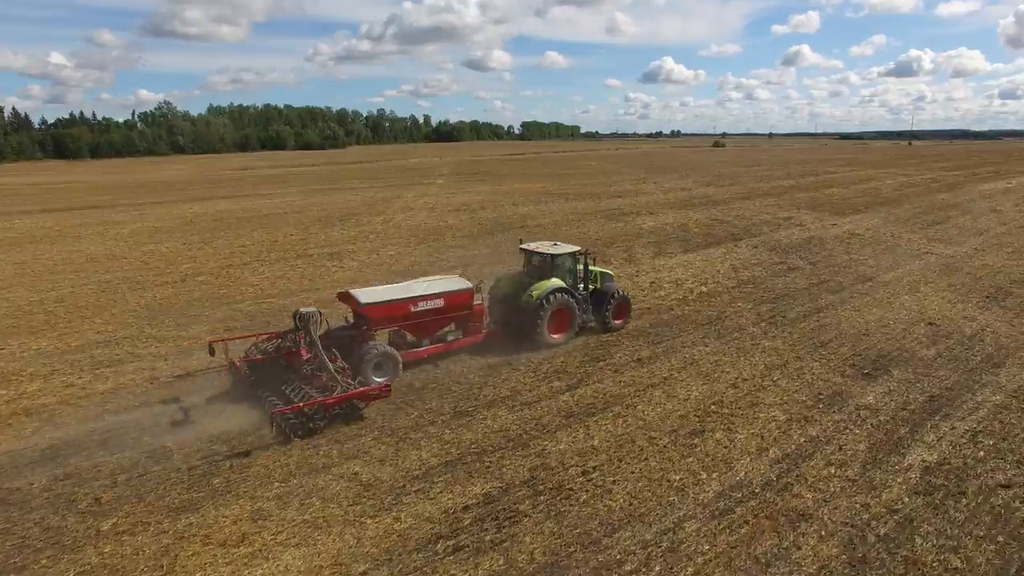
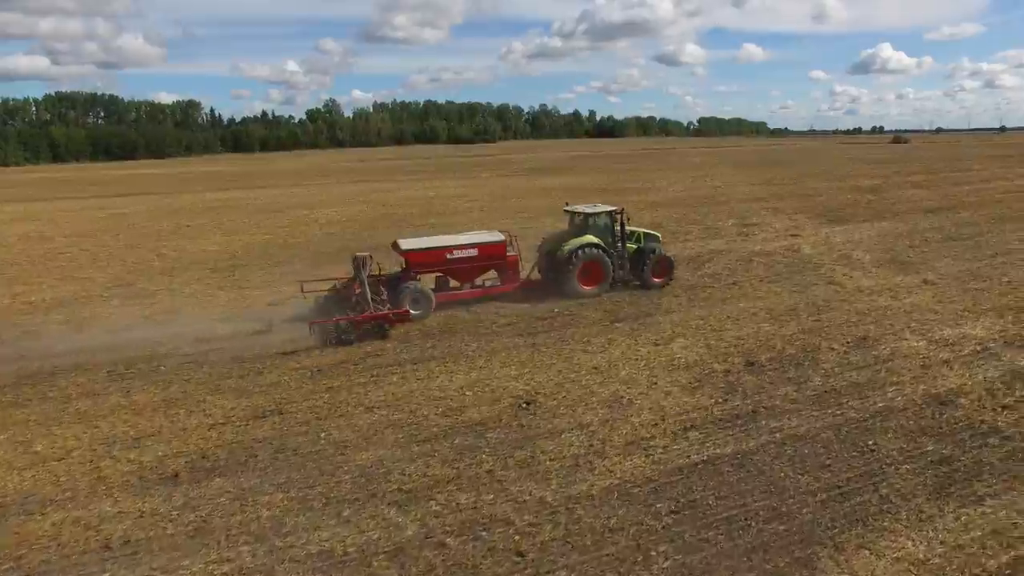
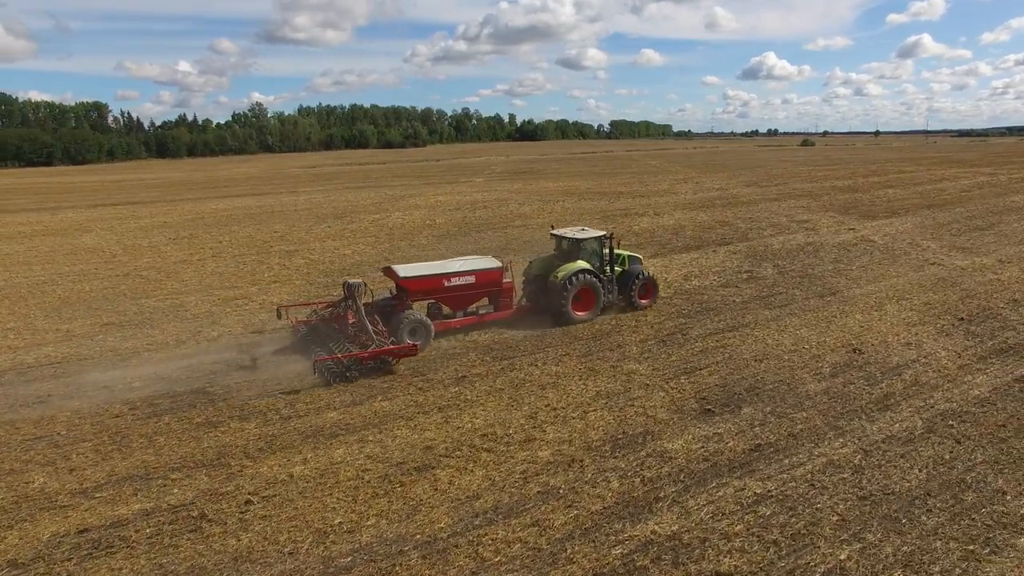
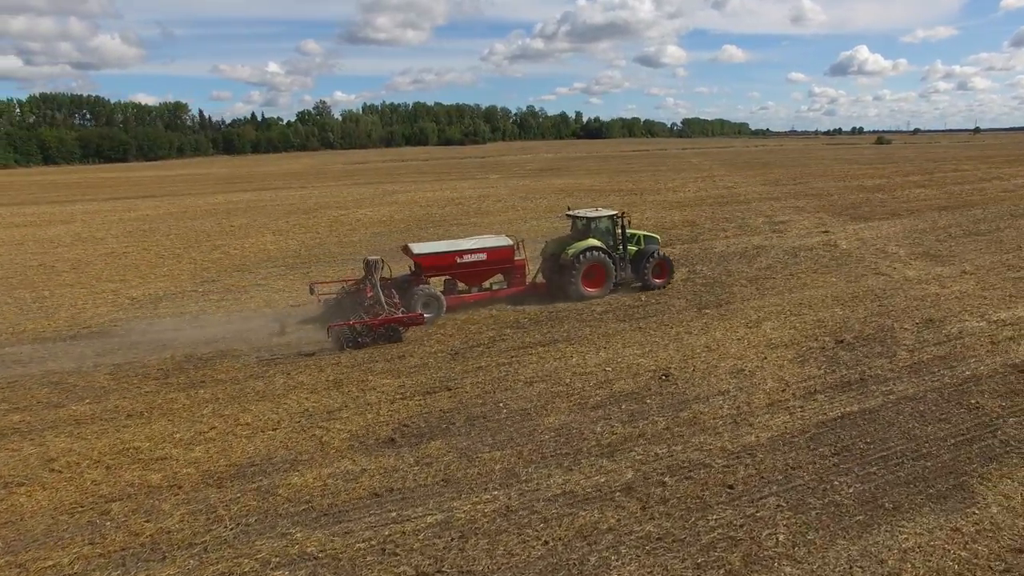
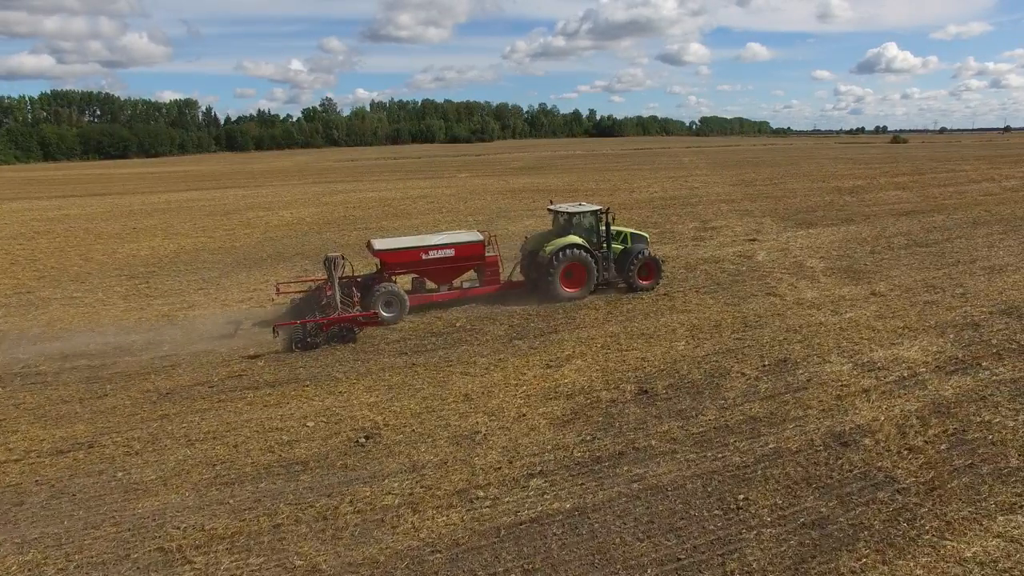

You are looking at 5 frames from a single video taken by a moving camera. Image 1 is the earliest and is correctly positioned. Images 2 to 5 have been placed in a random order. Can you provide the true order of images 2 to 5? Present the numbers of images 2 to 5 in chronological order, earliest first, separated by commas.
3, 4, 2, 5
